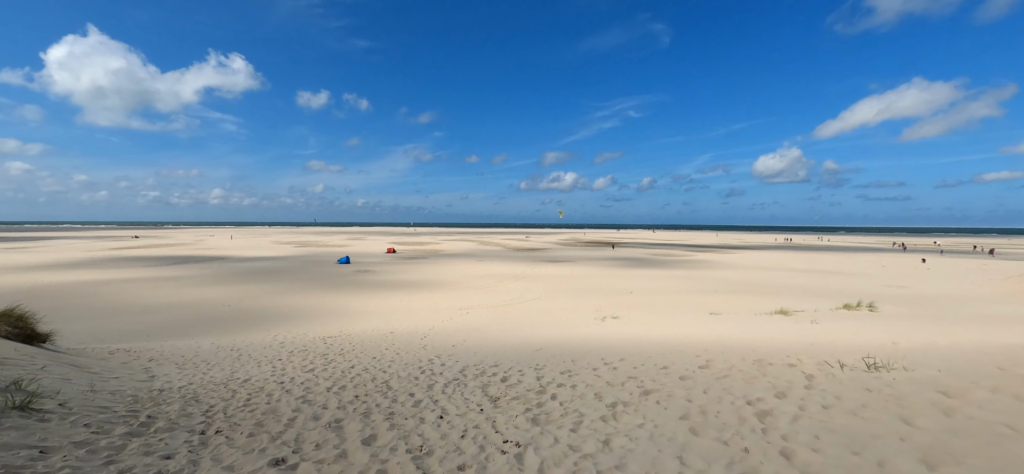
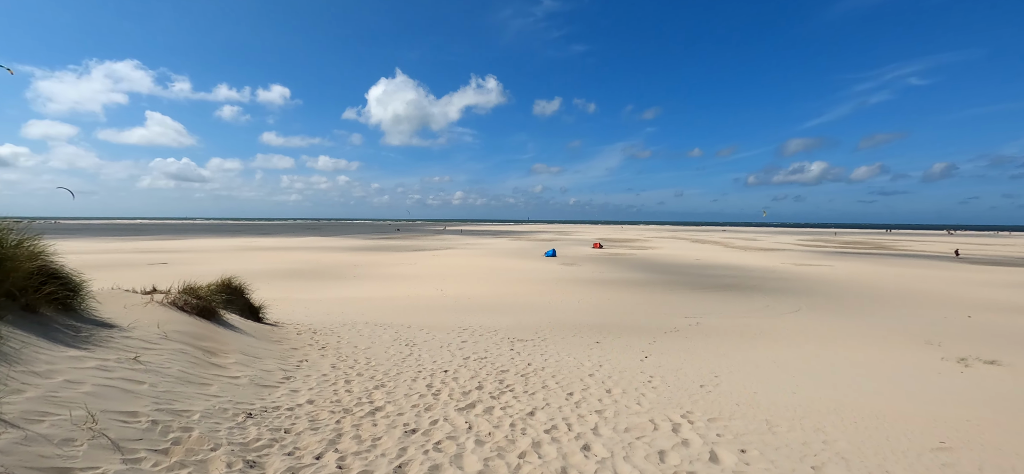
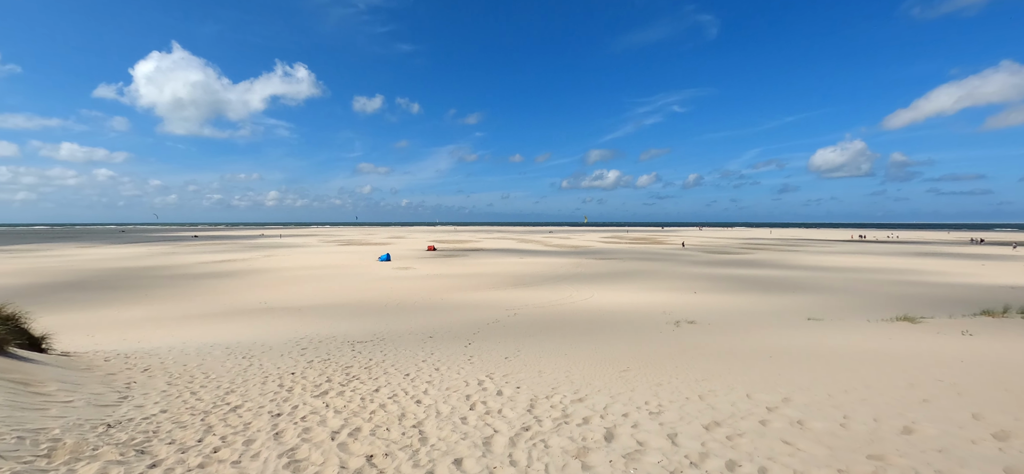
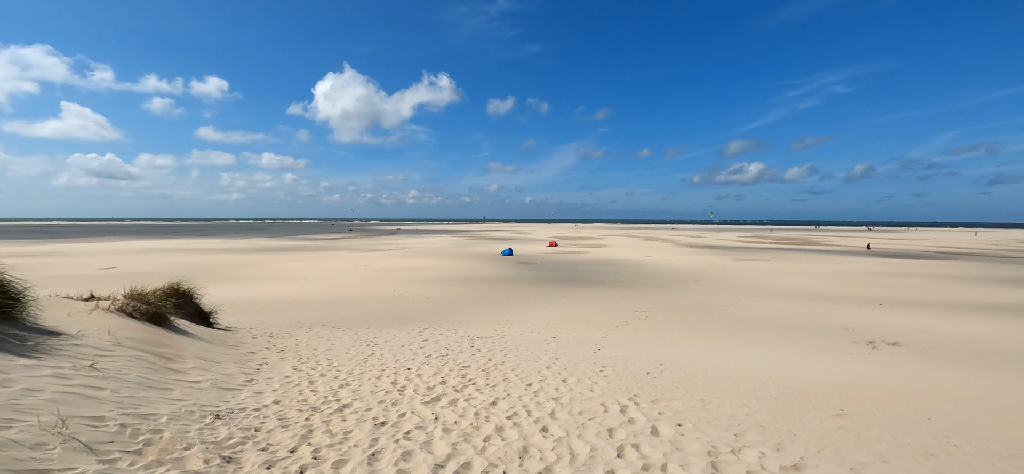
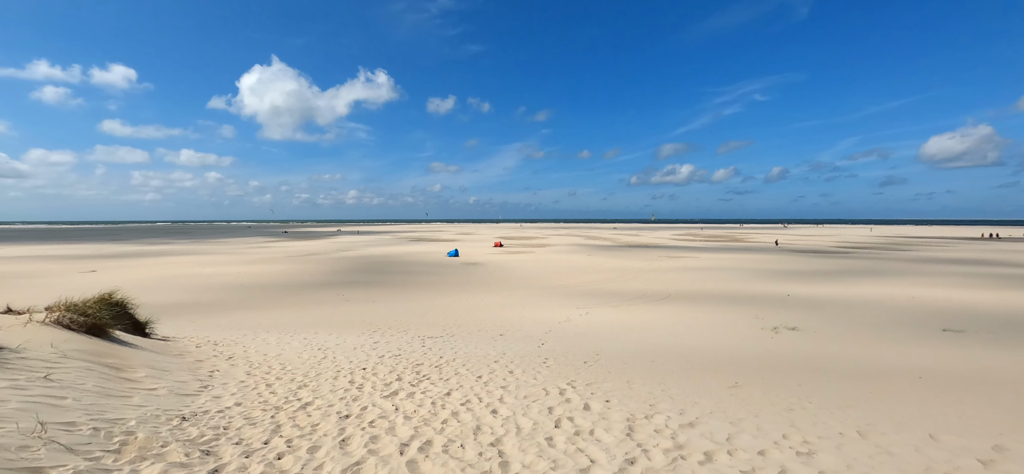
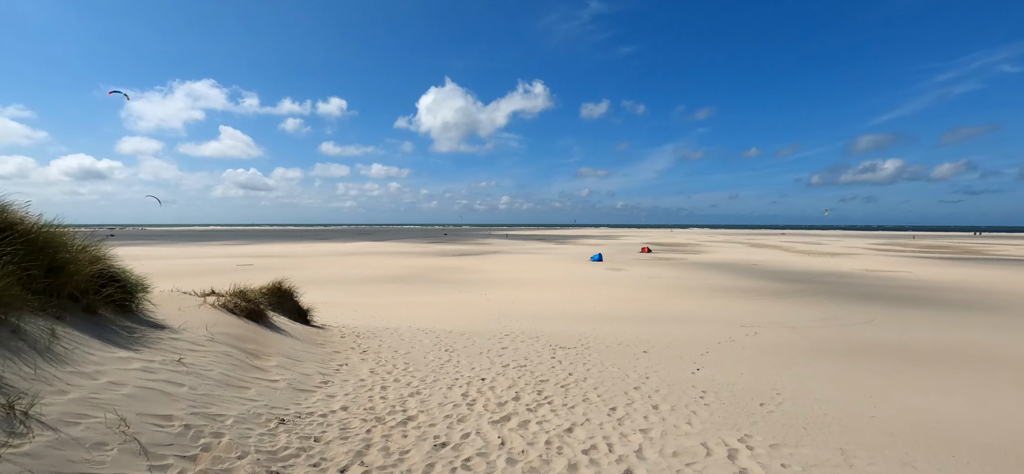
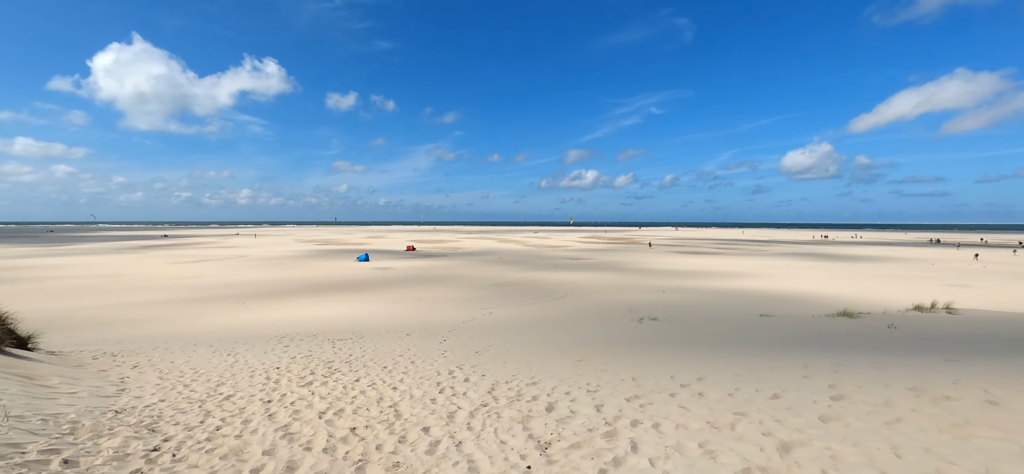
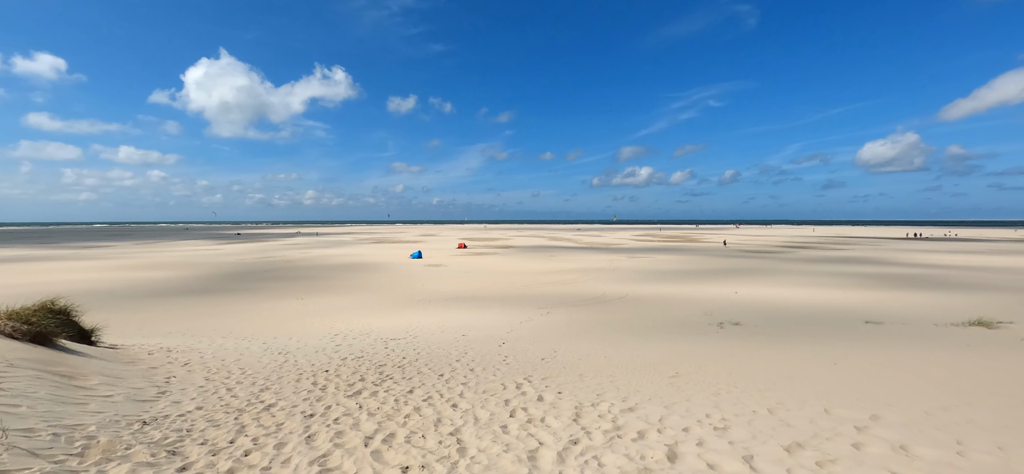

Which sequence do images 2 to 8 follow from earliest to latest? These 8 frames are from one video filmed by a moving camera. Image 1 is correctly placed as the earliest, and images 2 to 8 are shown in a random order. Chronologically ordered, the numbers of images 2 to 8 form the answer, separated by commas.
7, 3, 8, 5, 4, 2, 6
